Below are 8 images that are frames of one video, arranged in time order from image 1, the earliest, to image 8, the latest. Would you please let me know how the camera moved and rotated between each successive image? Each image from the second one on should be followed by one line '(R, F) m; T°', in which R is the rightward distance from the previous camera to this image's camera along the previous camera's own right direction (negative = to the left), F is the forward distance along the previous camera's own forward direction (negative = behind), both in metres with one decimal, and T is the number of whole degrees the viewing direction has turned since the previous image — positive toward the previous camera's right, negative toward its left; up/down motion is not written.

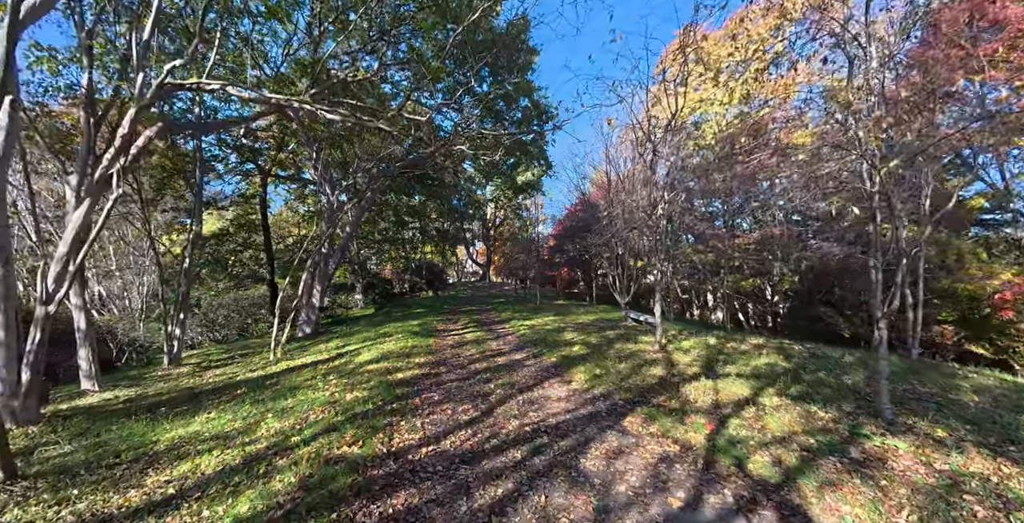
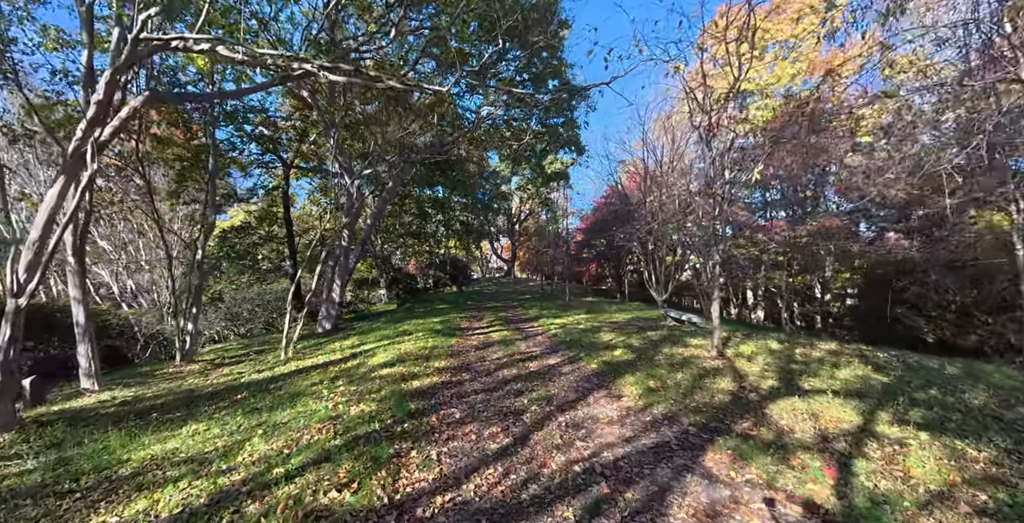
(-0.1, +0.7) m; -3°
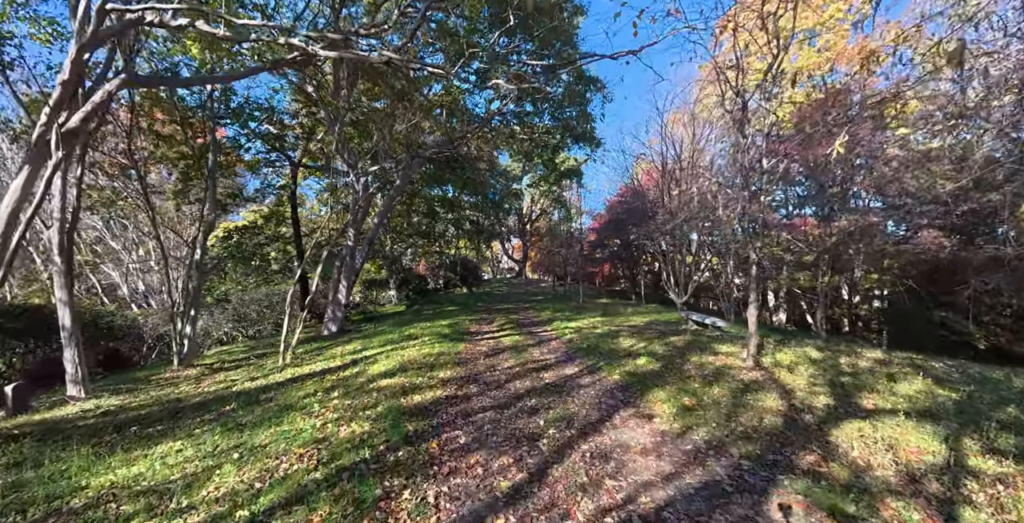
(0.0, +0.4) m; -2°
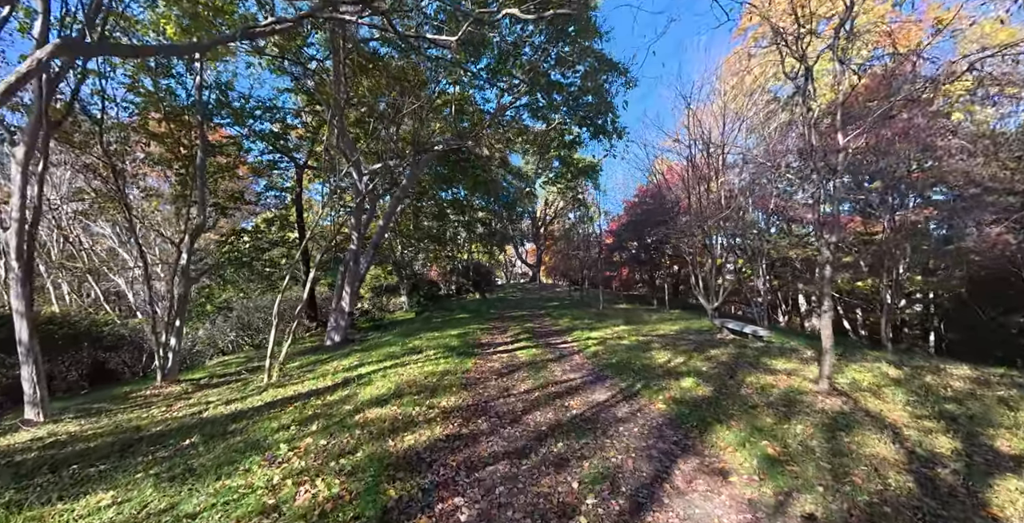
(0.0, +0.7) m; -2°
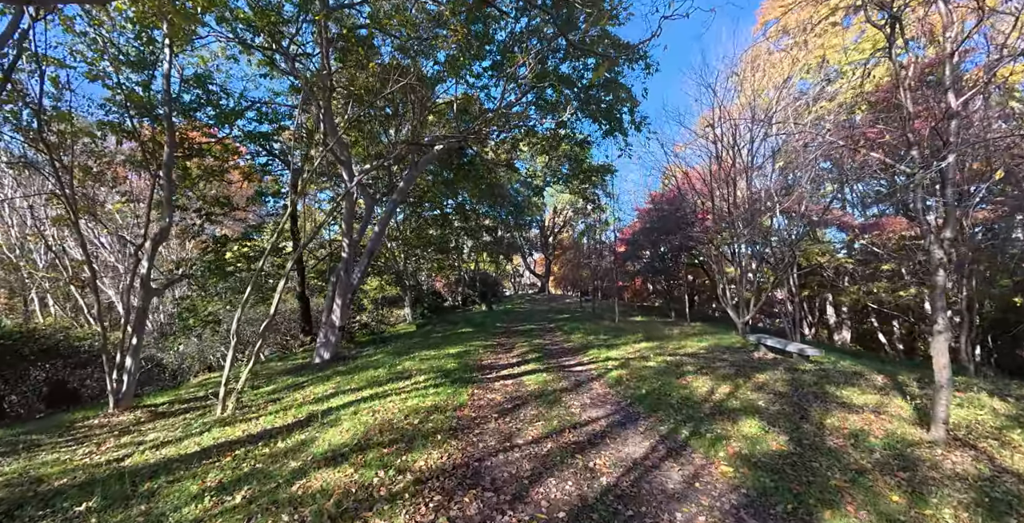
(0.0, +0.9) m; -1°
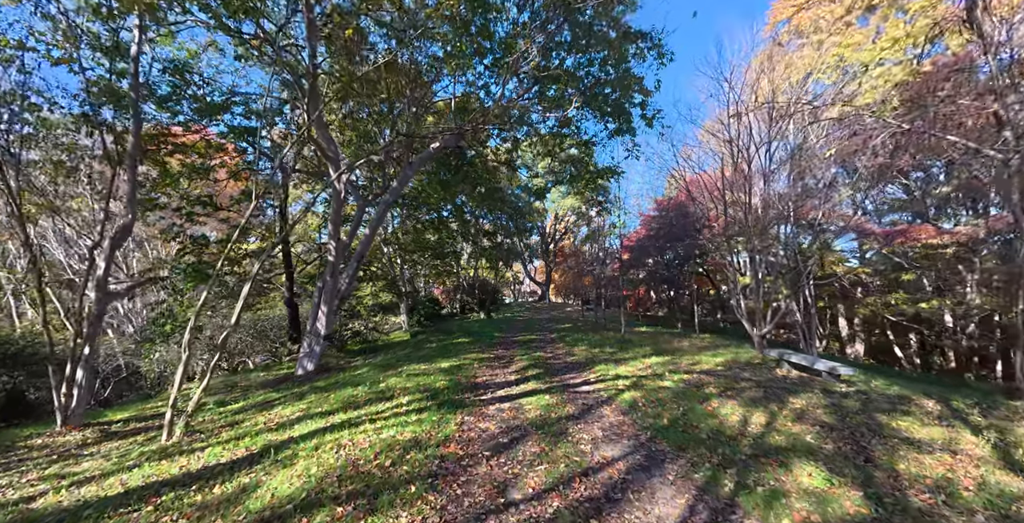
(0.0, +0.6) m; 0°
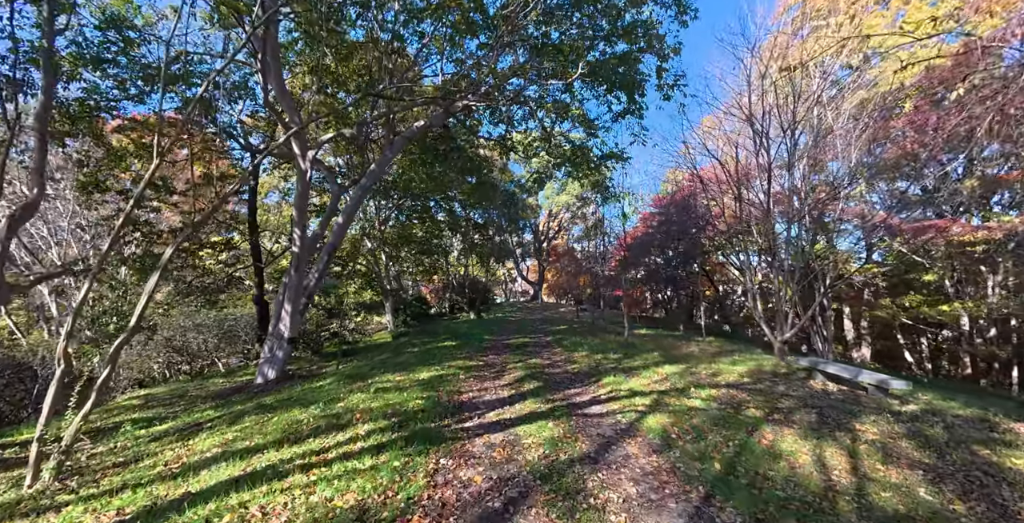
(0.0, +0.9) m; +1°
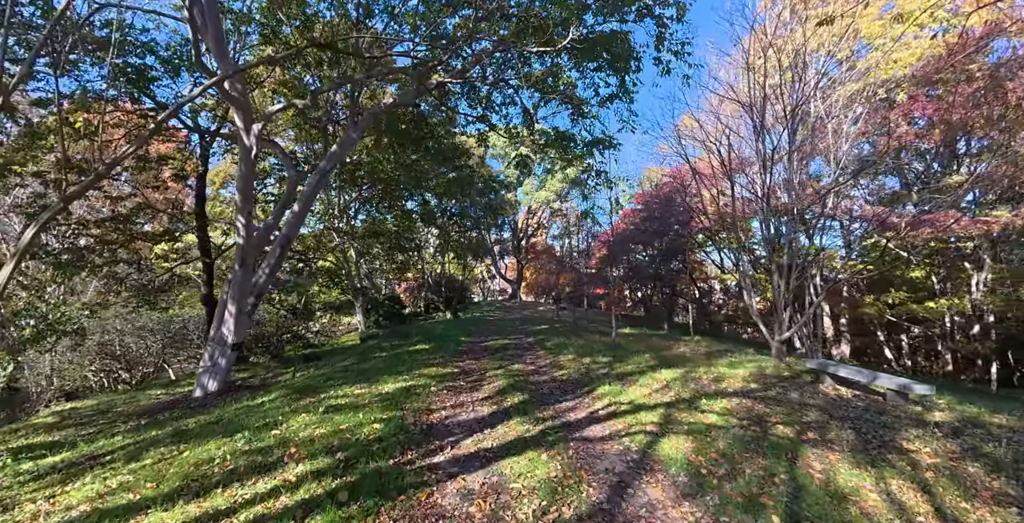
(0.0, +0.7) m; +3°
